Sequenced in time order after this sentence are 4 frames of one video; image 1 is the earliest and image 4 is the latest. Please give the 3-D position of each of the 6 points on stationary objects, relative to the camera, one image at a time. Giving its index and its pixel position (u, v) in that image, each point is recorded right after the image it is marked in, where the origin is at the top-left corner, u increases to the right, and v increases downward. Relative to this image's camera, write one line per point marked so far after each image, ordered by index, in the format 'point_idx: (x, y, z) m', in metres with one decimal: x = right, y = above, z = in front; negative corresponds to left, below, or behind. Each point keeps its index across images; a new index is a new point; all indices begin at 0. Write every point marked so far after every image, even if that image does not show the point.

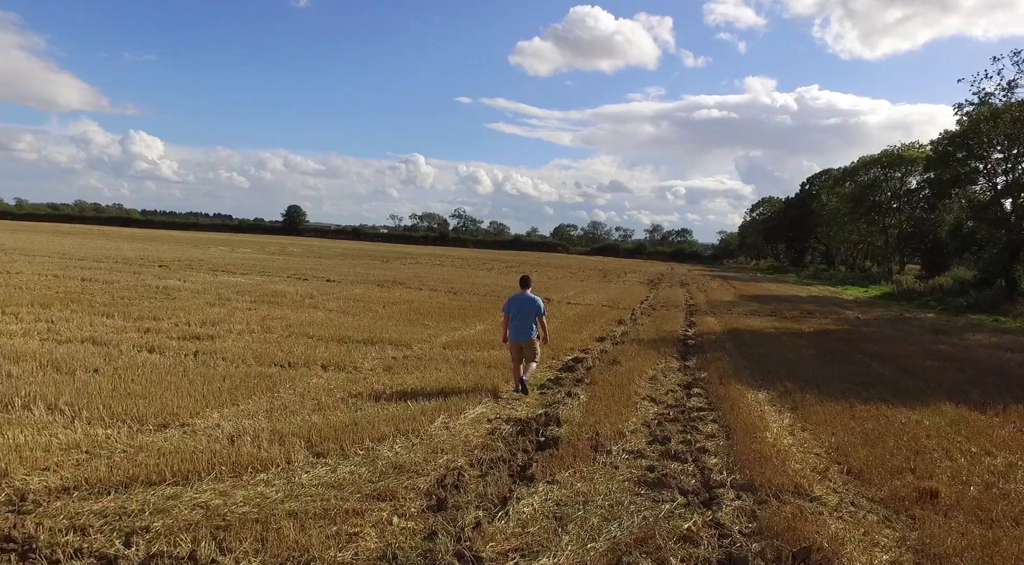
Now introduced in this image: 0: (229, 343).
0: (-5.5, -1.2, +13.8) m
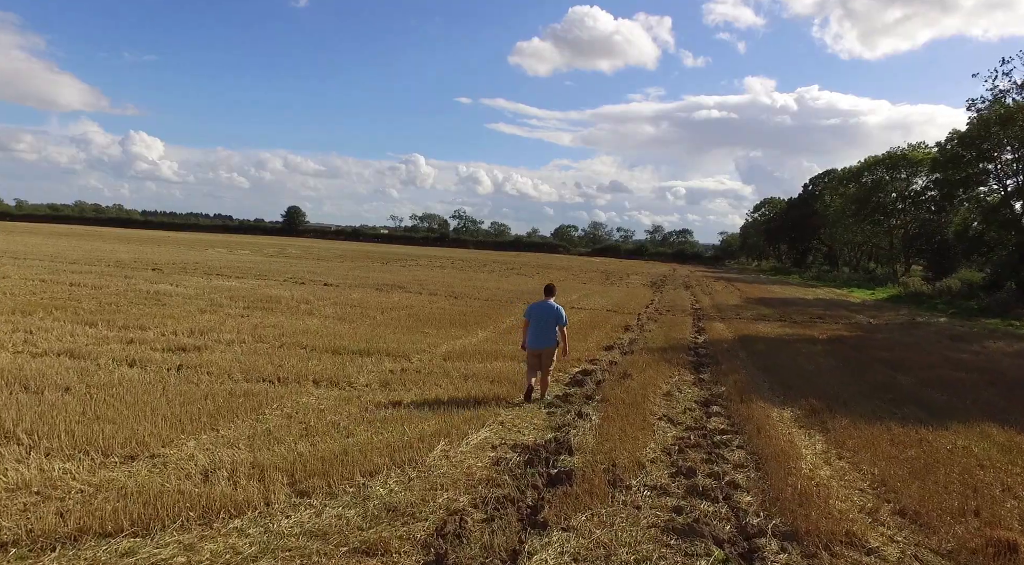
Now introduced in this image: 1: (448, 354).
0: (-5.4, -1.3, +13.0) m
1: (-1.4, -1.5, +14.7) m
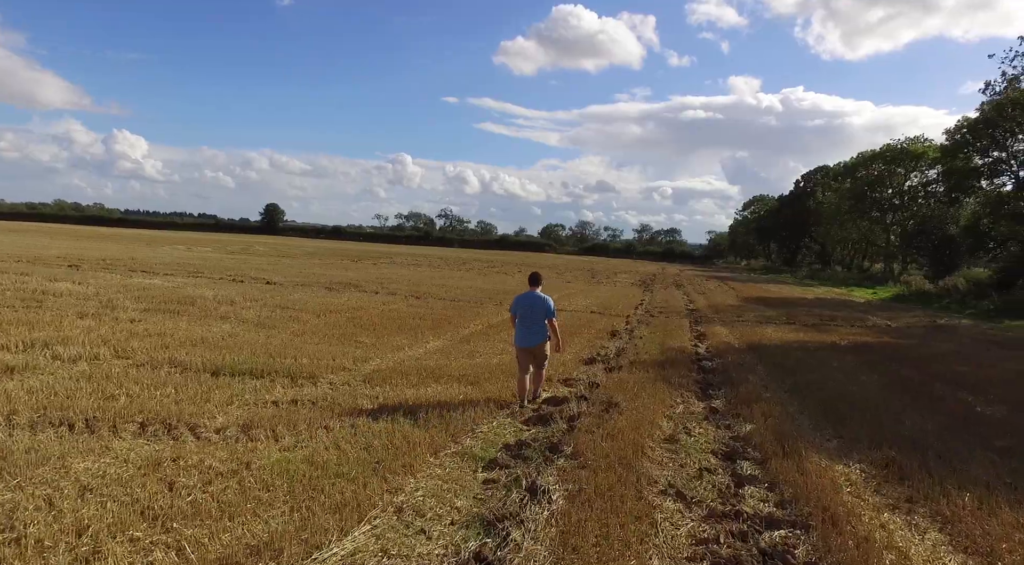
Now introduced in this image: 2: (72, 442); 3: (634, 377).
0: (-6.2, -1.3, +9.2) m
1: (-2.2, -1.4, +11.0) m
2: (-4.1, -1.5, +6.5) m
3: (+2.0, -1.6, +11.8) m
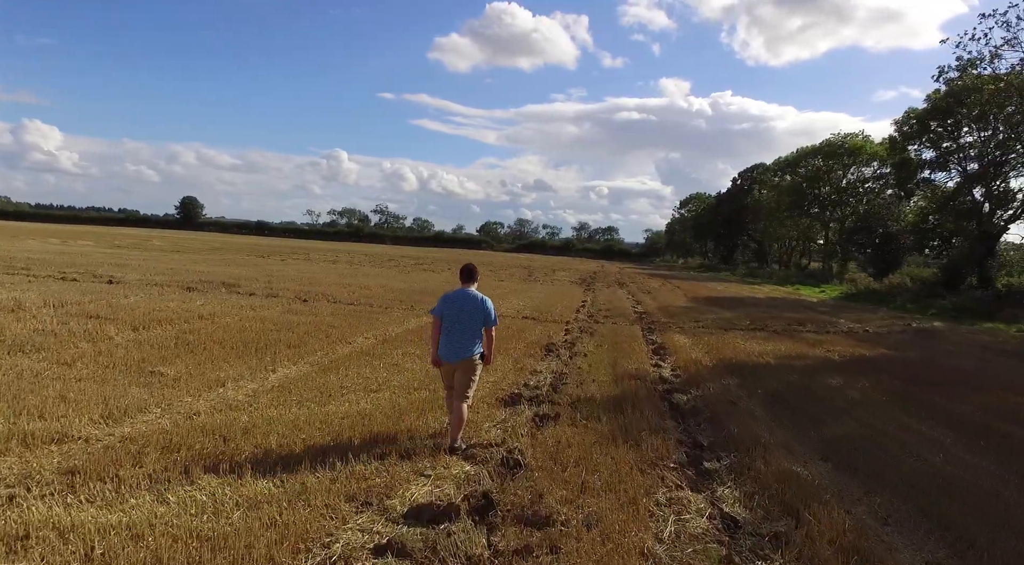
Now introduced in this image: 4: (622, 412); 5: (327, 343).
0: (-7.3, -1.3, +3.7) m
1: (-3.5, -1.4, +5.9) m
2: (-4.9, -1.5, +1.3) m
3: (+0.7, -1.6, +7.1) m
4: (+1.3, -1.6, +8.4) m
5: (-3.4, -1.1, +13.1) m
